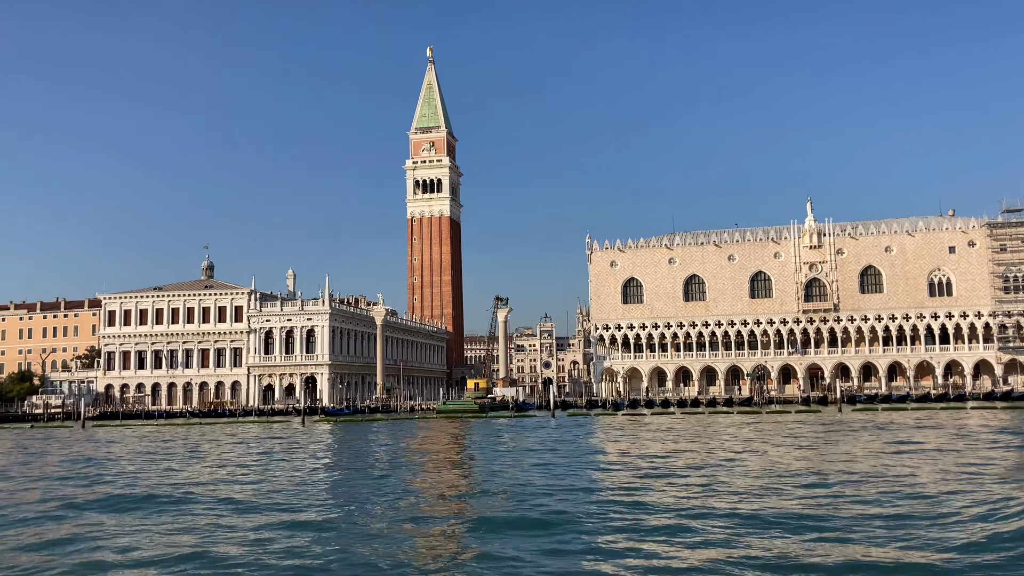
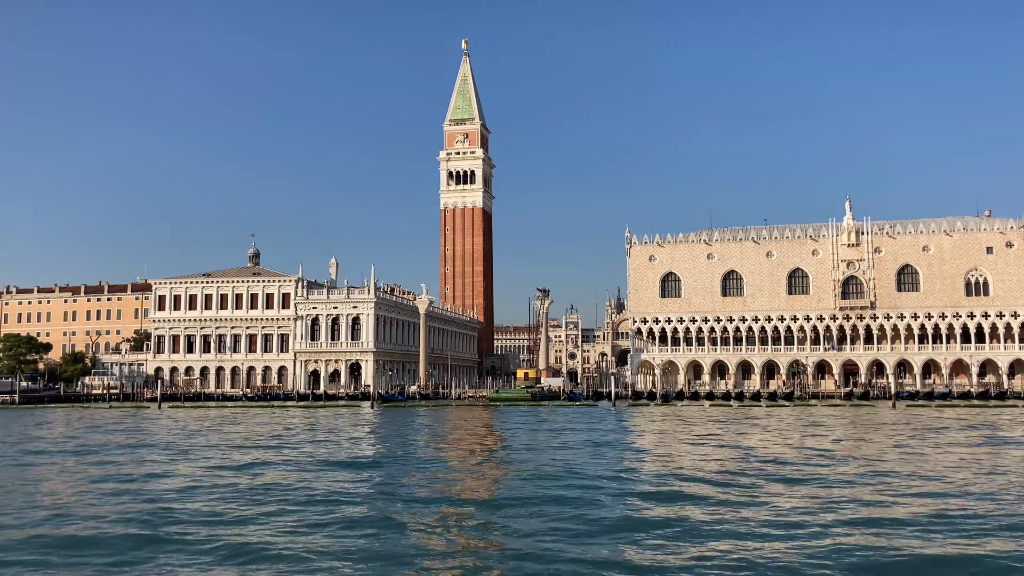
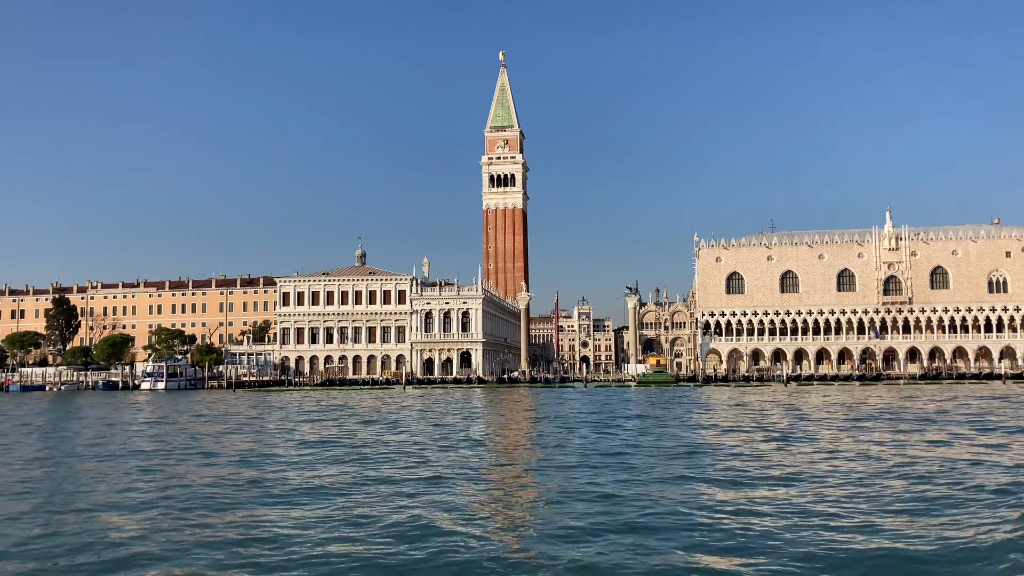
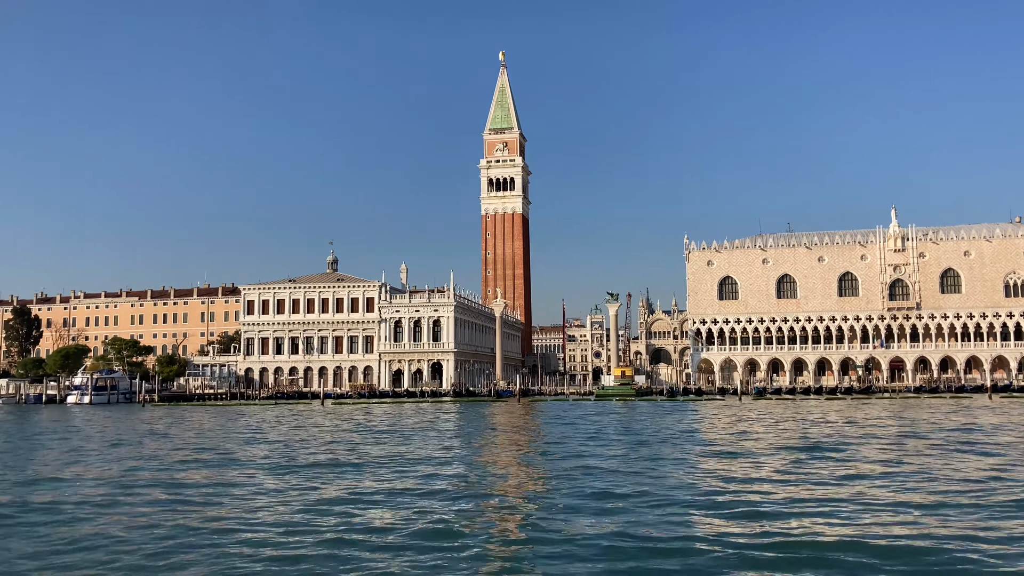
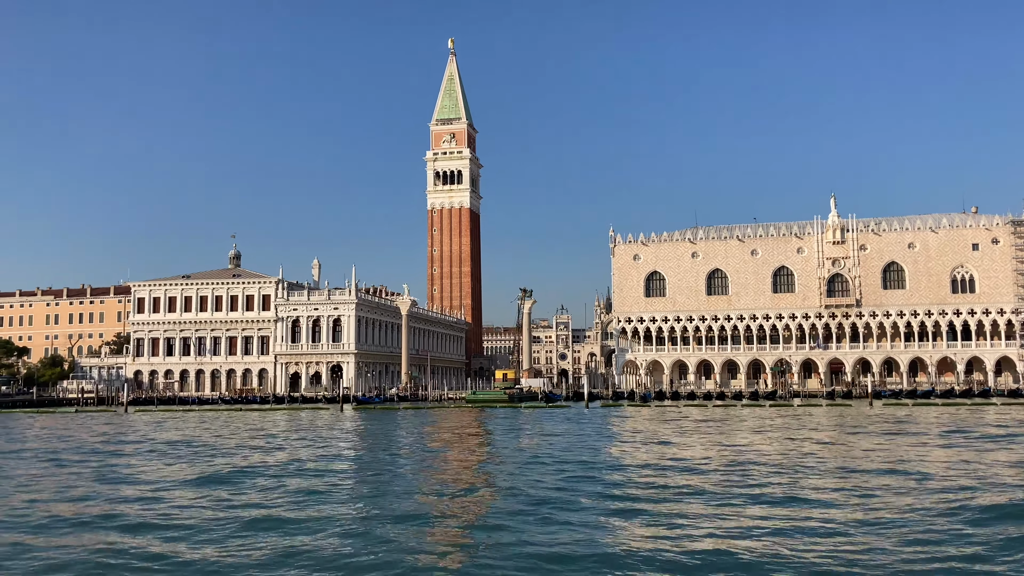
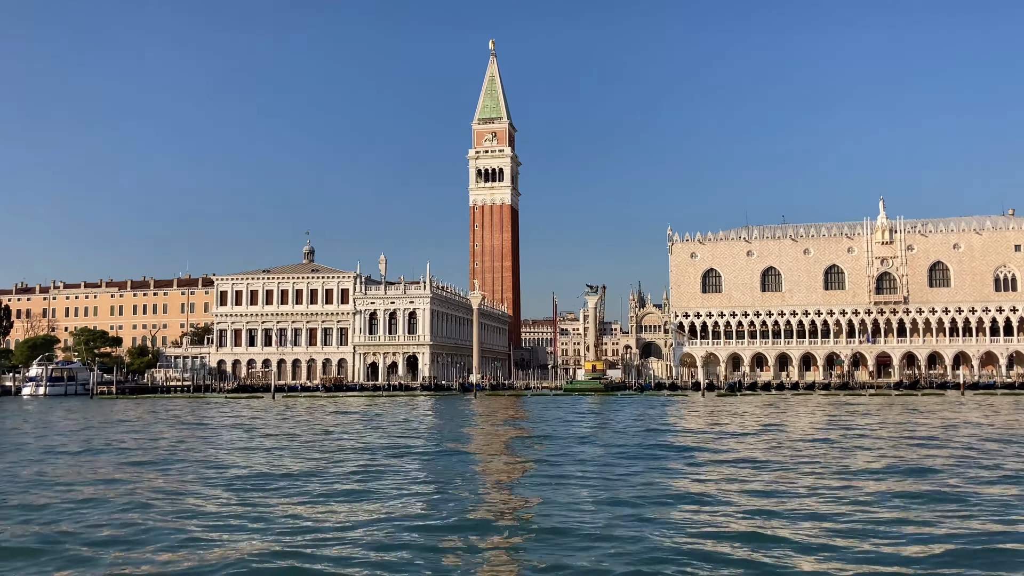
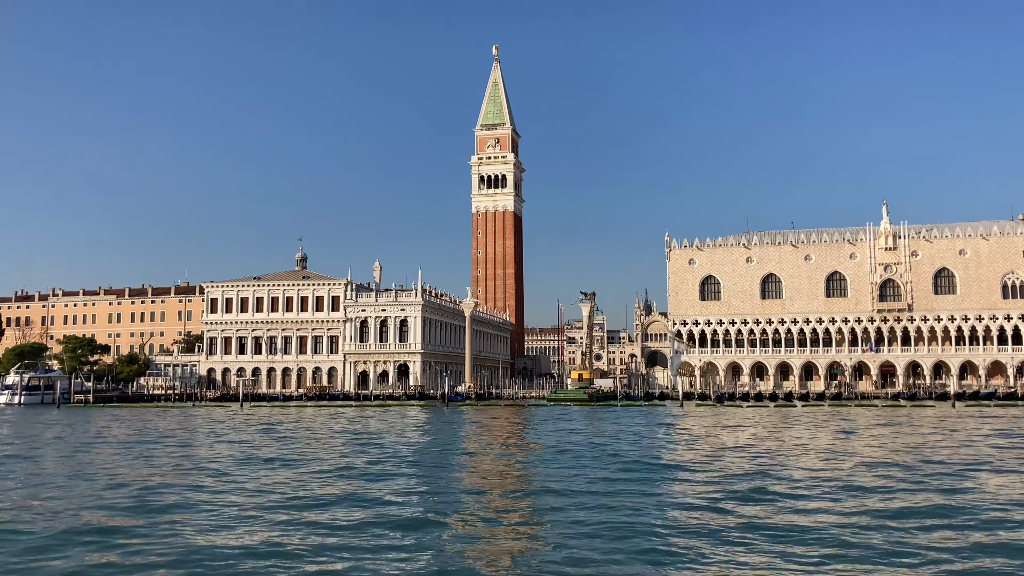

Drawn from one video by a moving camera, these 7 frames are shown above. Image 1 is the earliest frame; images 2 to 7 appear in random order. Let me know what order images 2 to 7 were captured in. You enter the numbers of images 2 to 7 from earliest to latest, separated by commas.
5, 2, 7, 6, 4, 3
